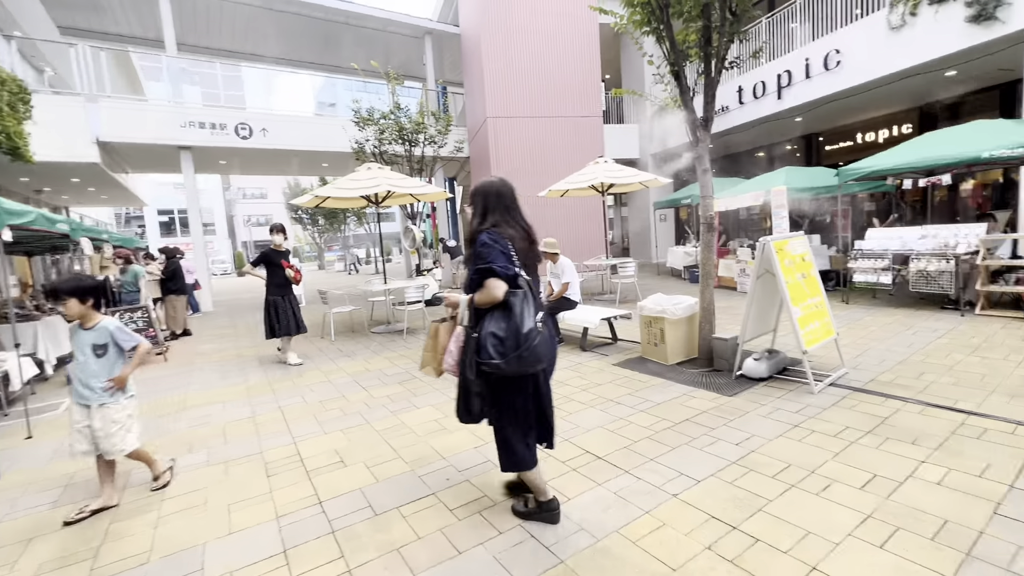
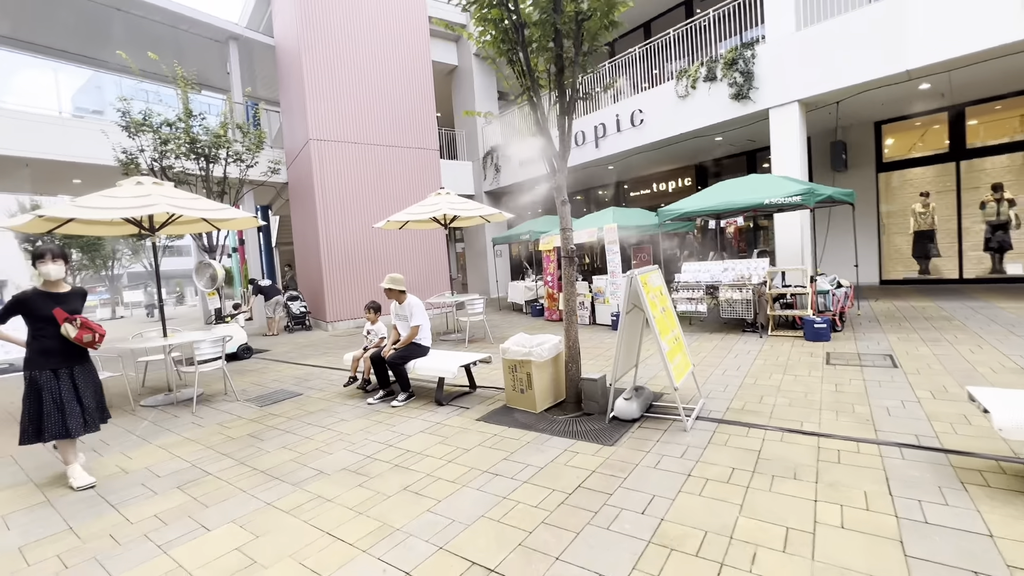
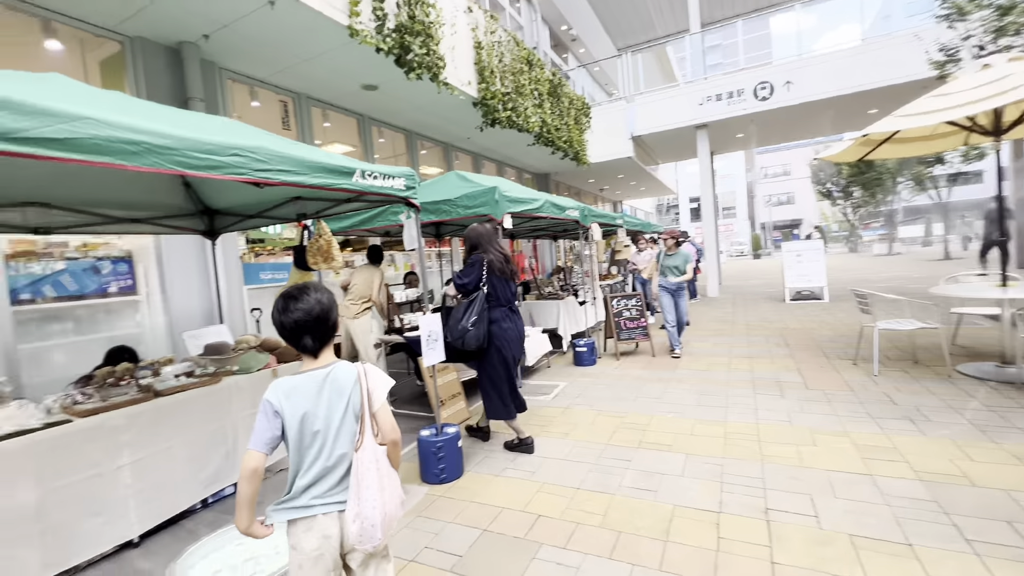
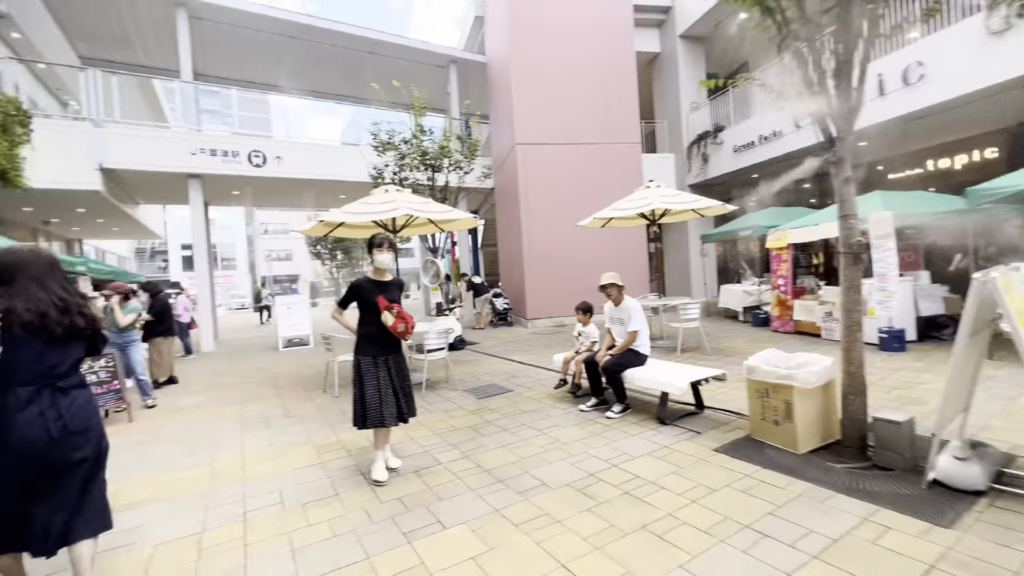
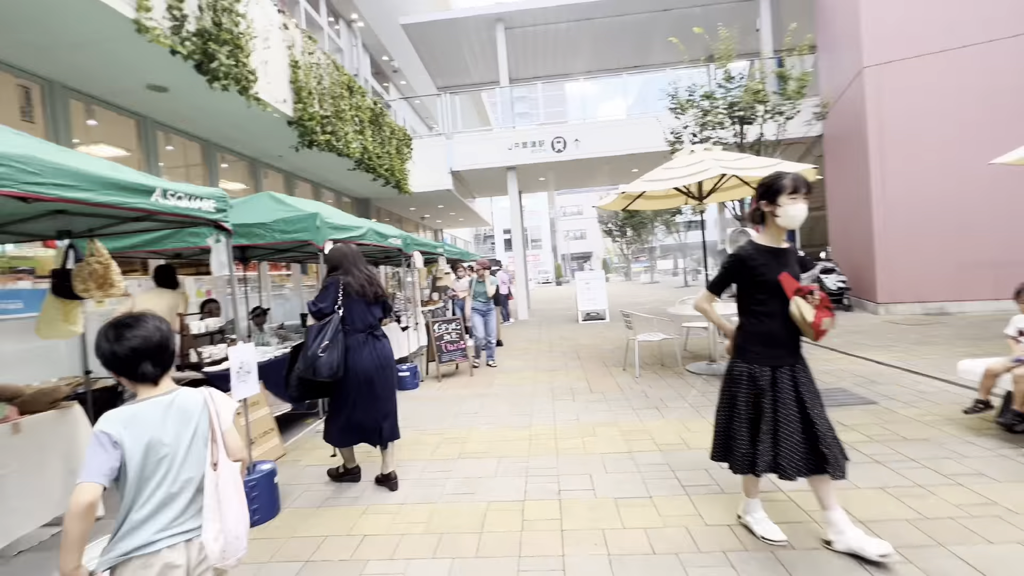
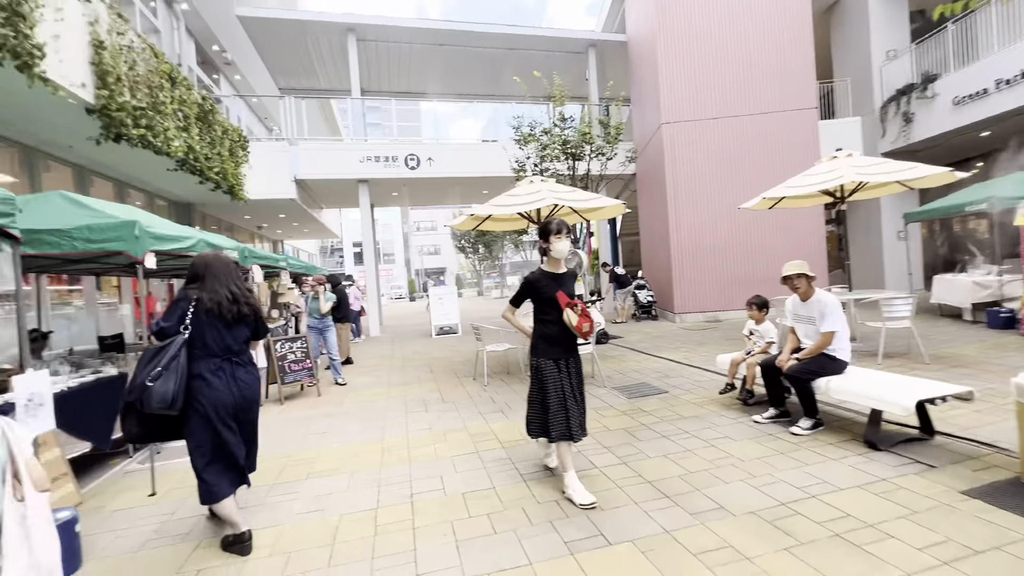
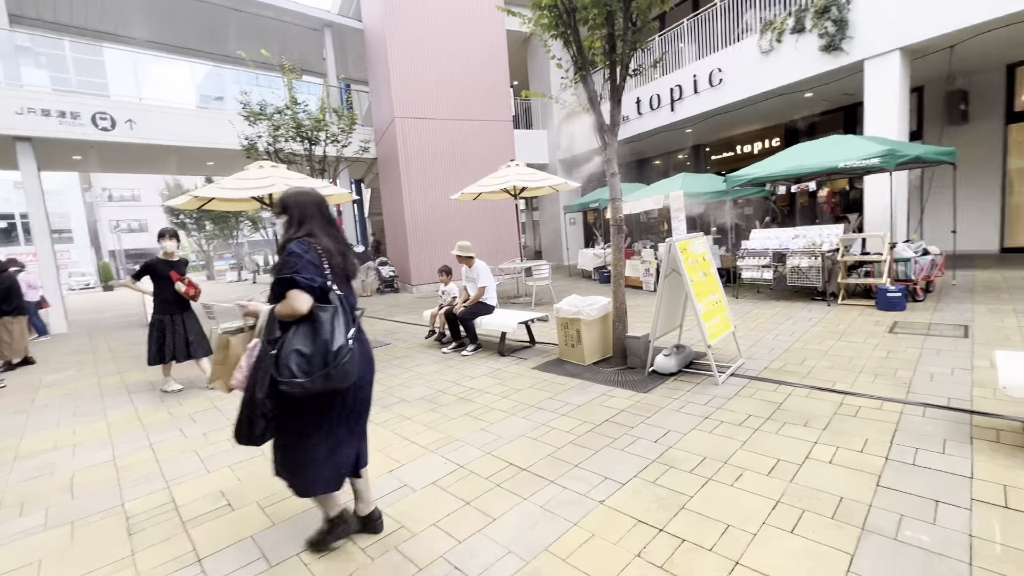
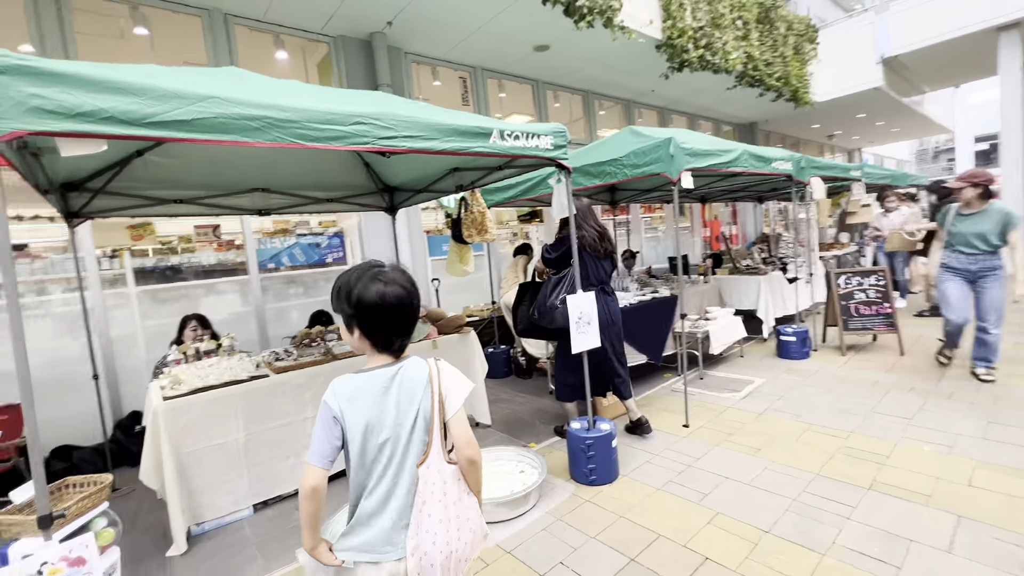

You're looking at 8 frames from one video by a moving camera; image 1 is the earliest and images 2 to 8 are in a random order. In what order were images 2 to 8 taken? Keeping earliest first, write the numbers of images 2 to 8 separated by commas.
7, 2, 4, 6, 5, 3, 8
